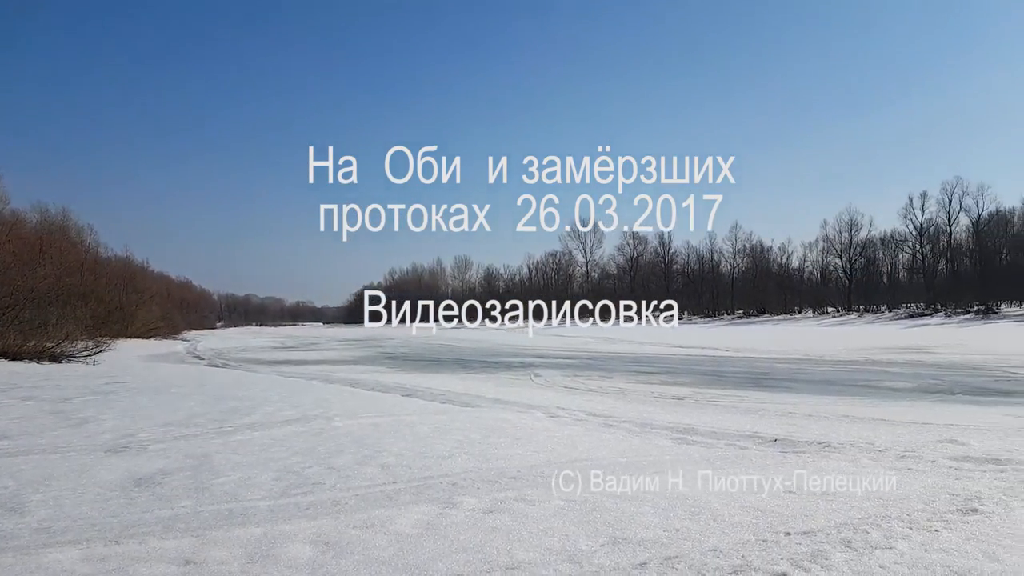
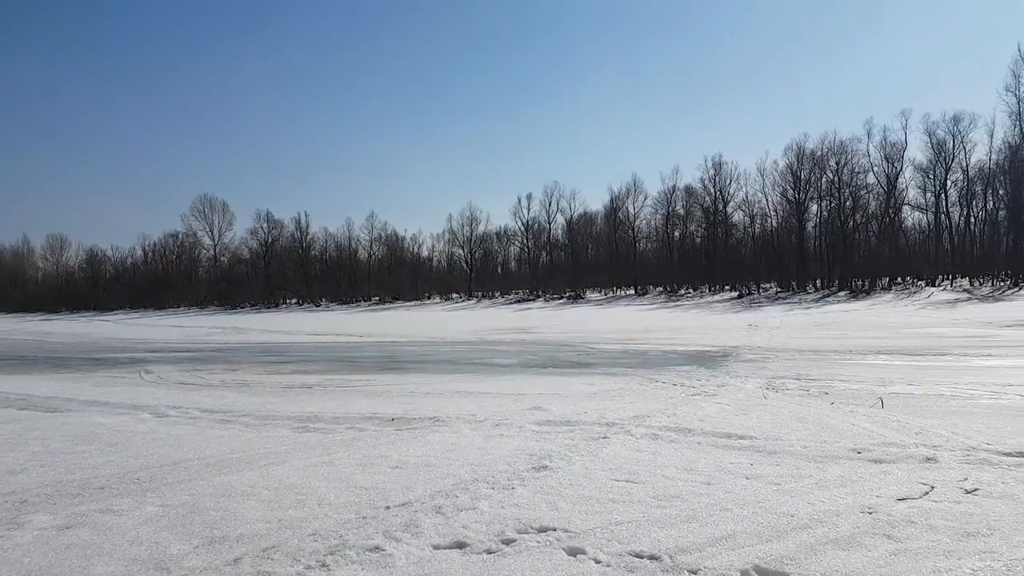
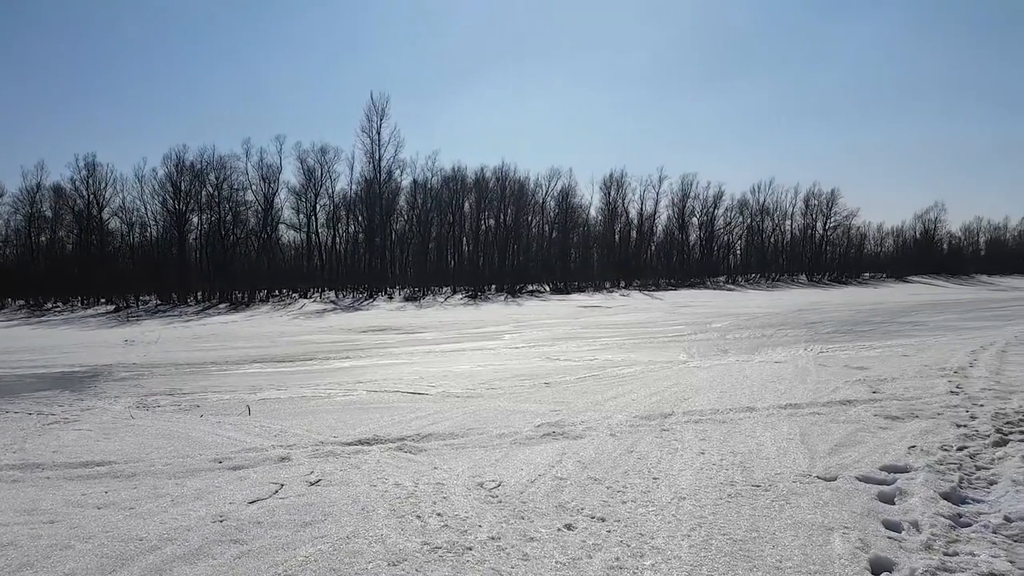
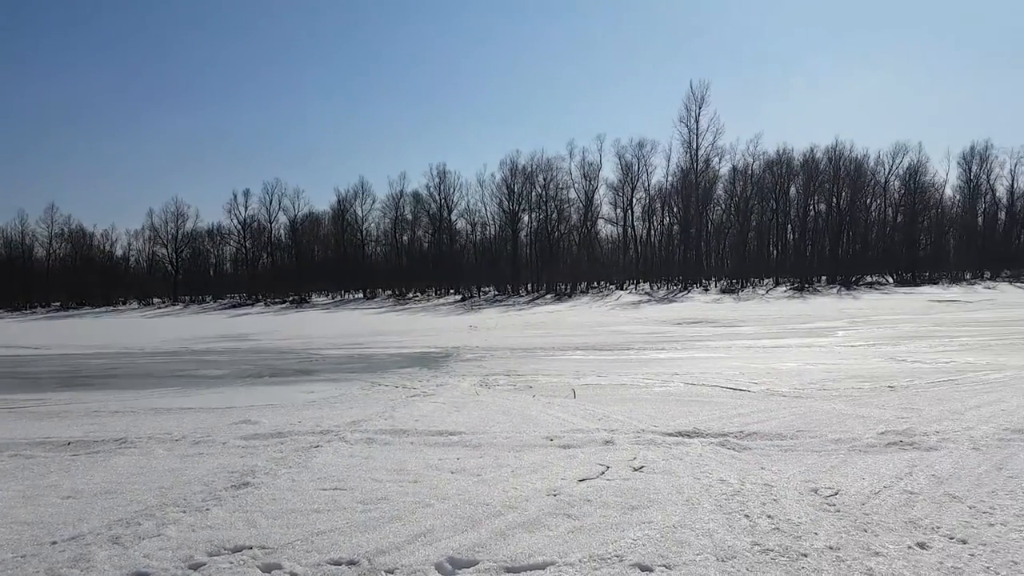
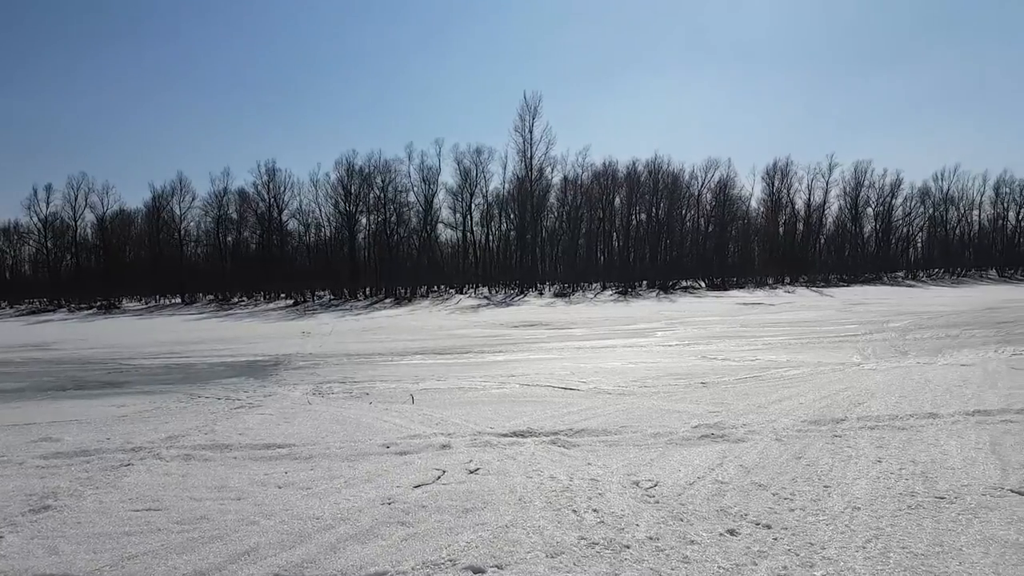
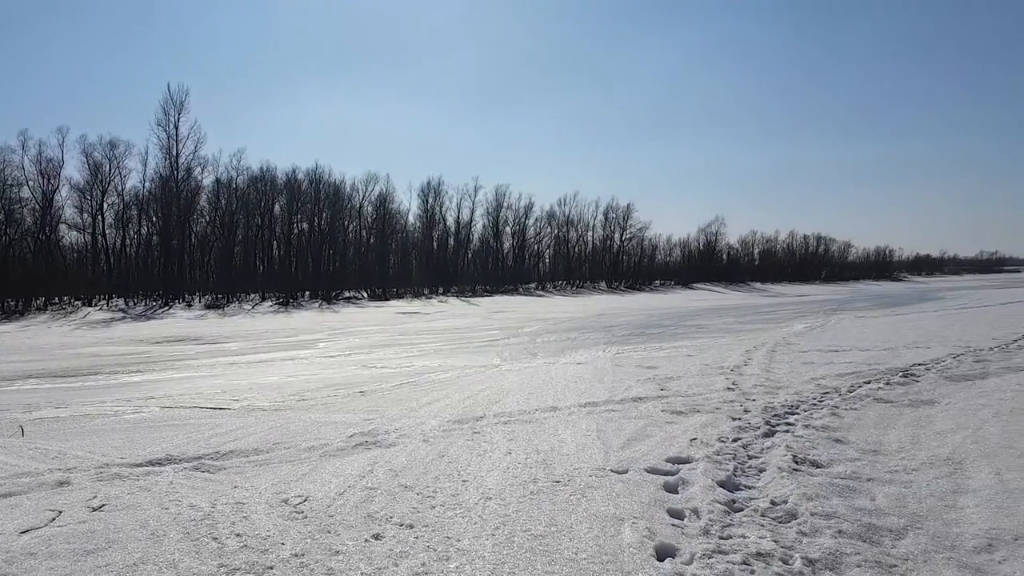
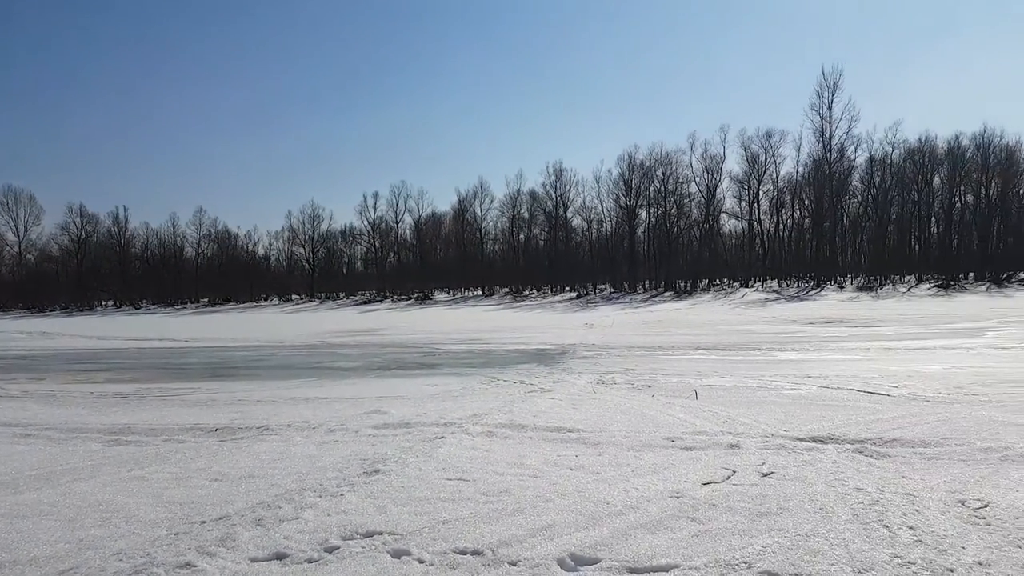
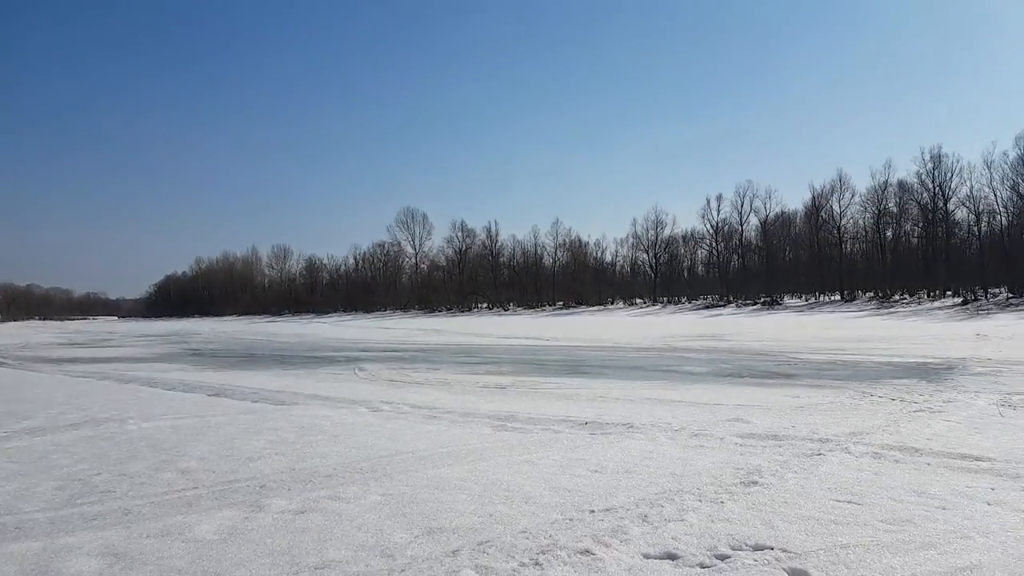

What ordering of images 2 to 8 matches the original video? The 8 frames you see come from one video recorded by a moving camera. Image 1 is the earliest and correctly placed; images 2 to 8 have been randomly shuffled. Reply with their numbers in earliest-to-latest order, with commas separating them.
8, 2, 7, 4, 5, 3, 6
